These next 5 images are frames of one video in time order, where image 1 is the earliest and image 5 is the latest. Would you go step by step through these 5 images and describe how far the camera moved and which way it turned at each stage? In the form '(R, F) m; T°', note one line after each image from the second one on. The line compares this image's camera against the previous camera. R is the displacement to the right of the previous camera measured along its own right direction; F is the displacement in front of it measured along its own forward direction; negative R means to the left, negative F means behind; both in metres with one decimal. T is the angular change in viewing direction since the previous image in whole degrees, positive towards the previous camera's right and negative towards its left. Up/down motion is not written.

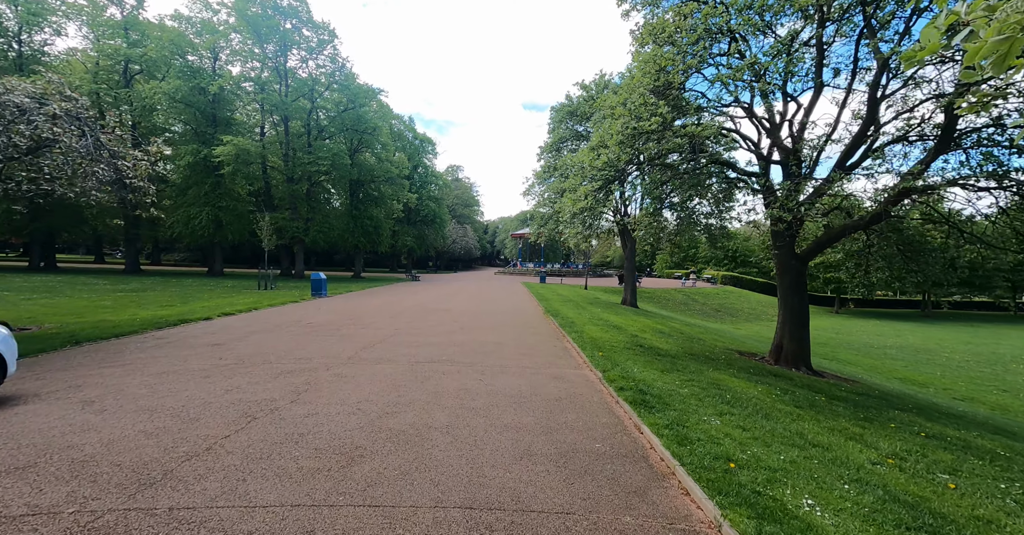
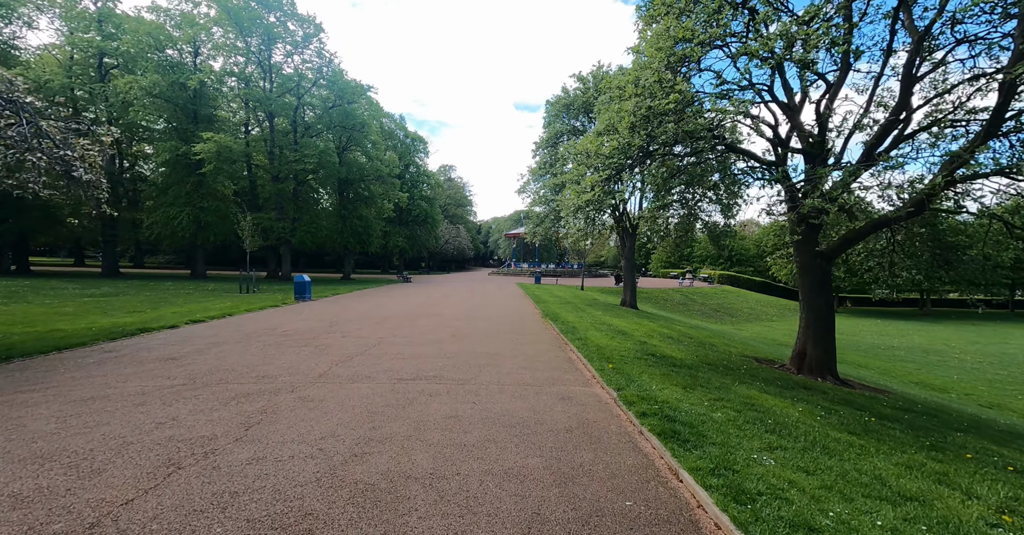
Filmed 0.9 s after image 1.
(-0.1, +1.0) m; +1°
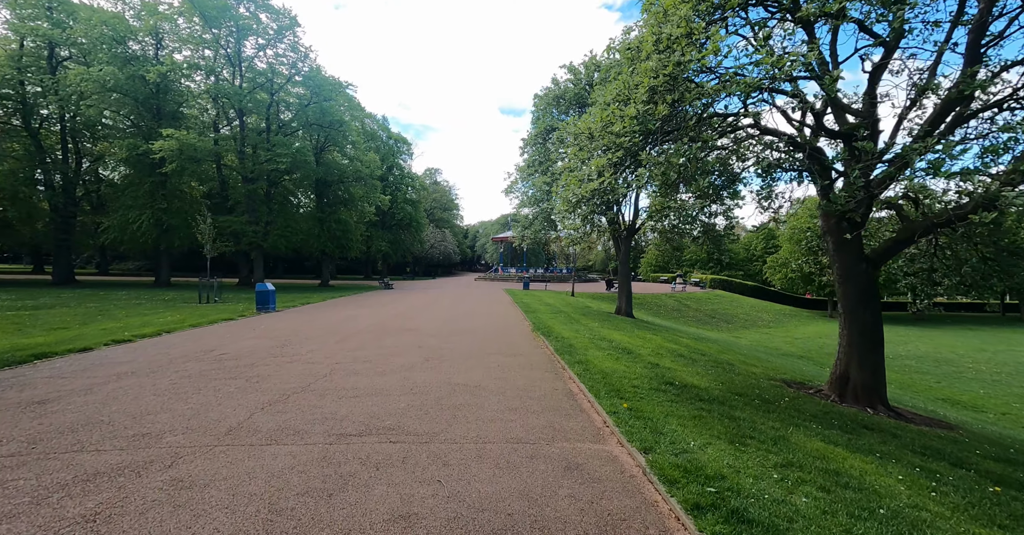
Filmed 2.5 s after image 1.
(0.0, +1.7) m; +2°
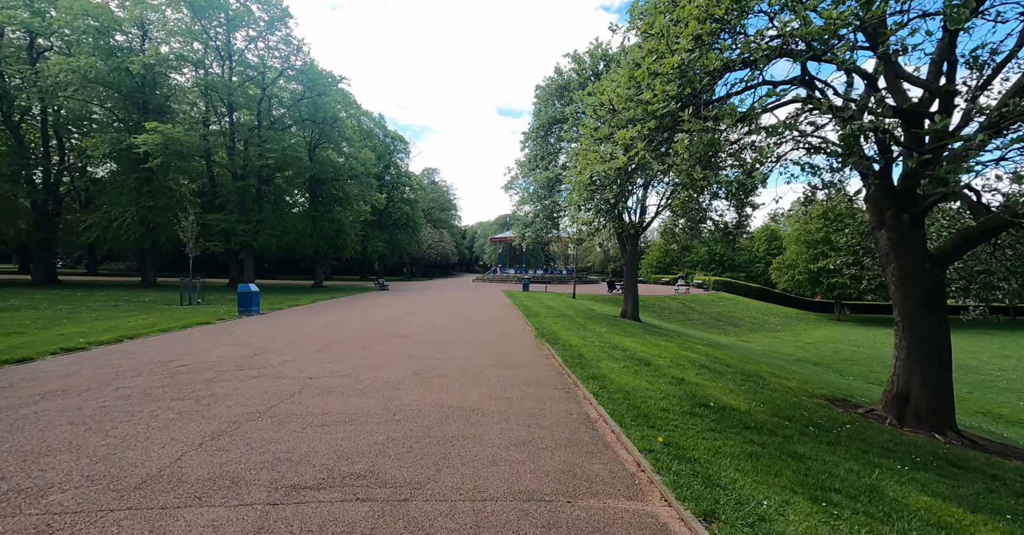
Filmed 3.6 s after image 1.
(-0.1, +1.1) m; 0°
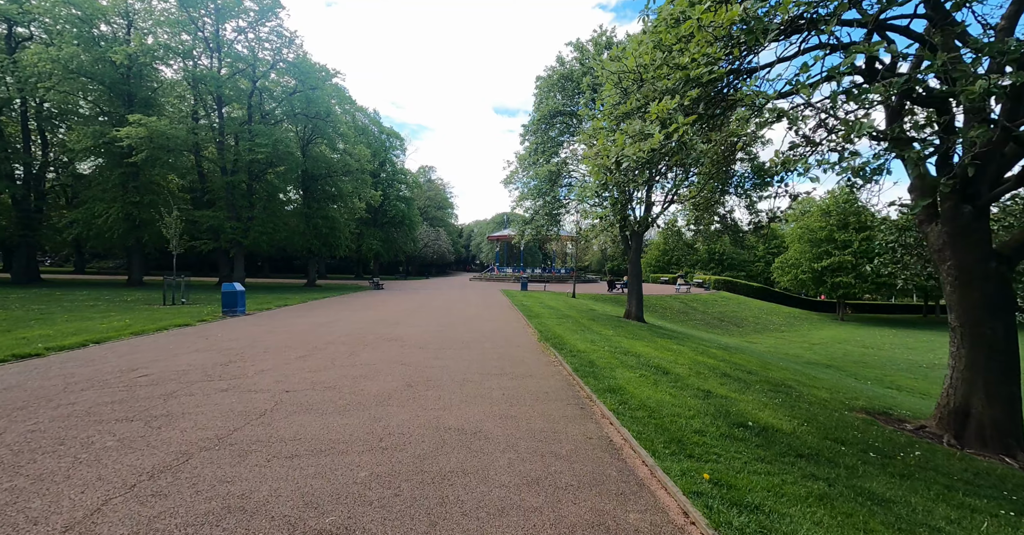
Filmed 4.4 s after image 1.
(-0.1, +0.8) m; 0°
